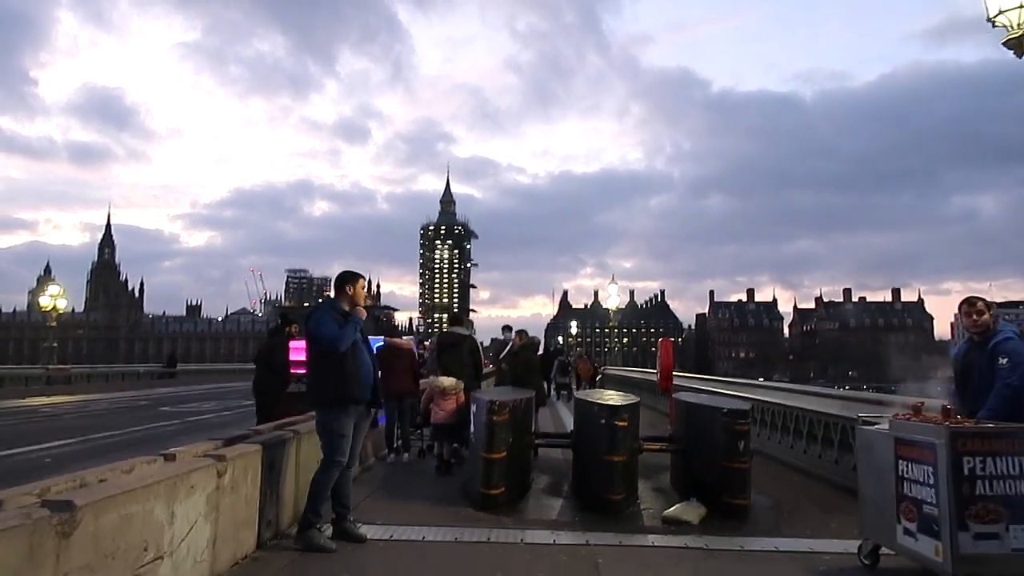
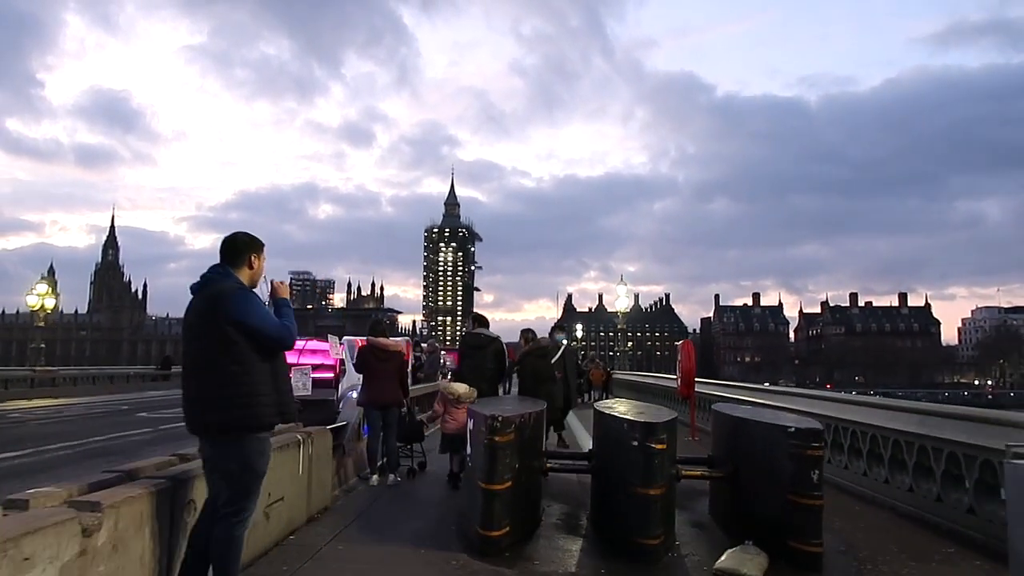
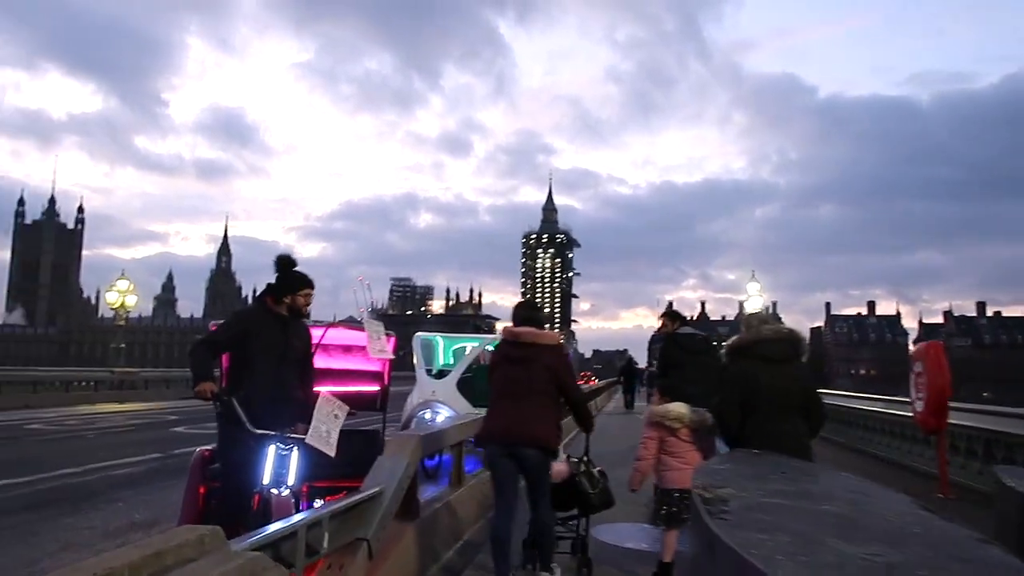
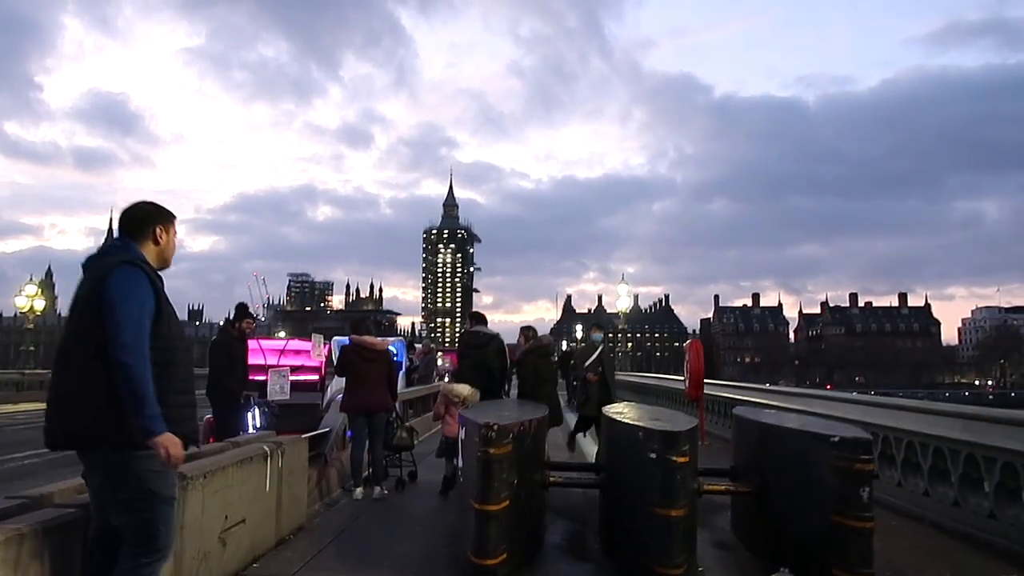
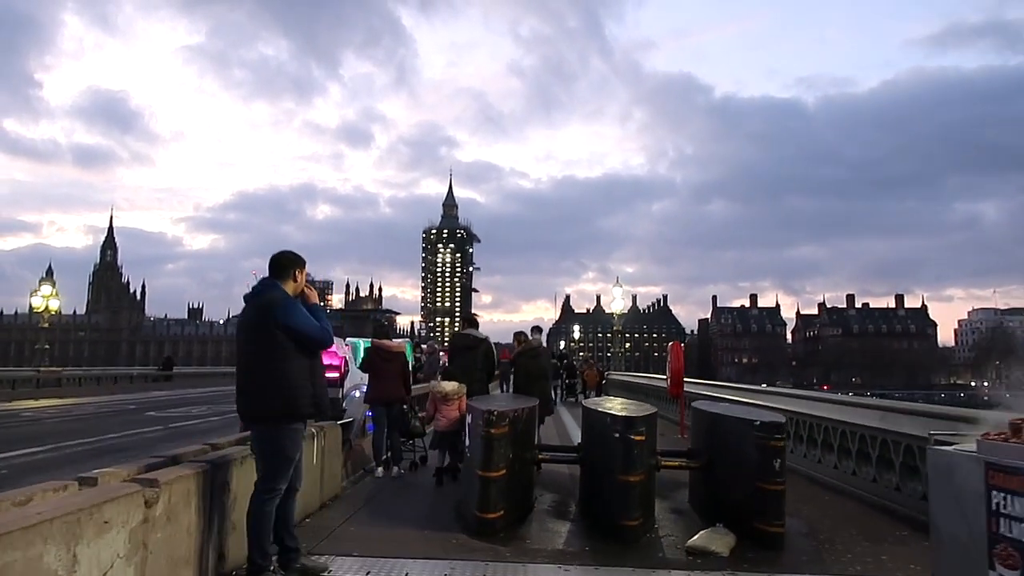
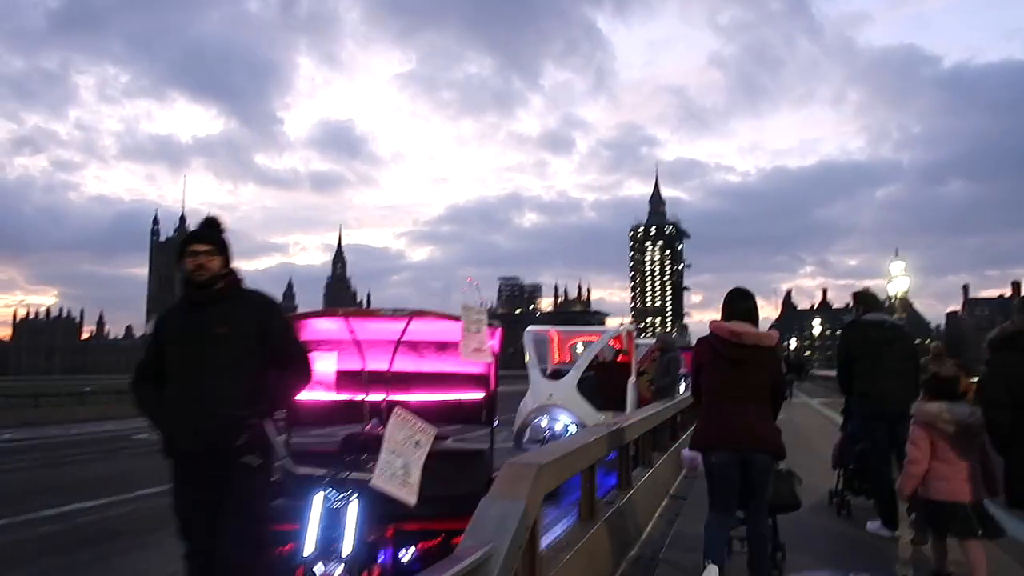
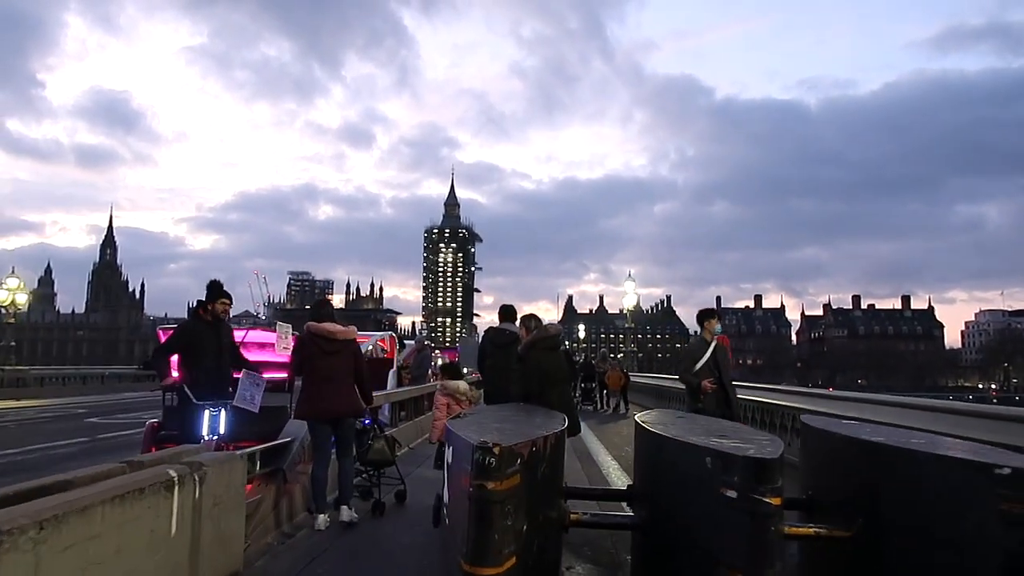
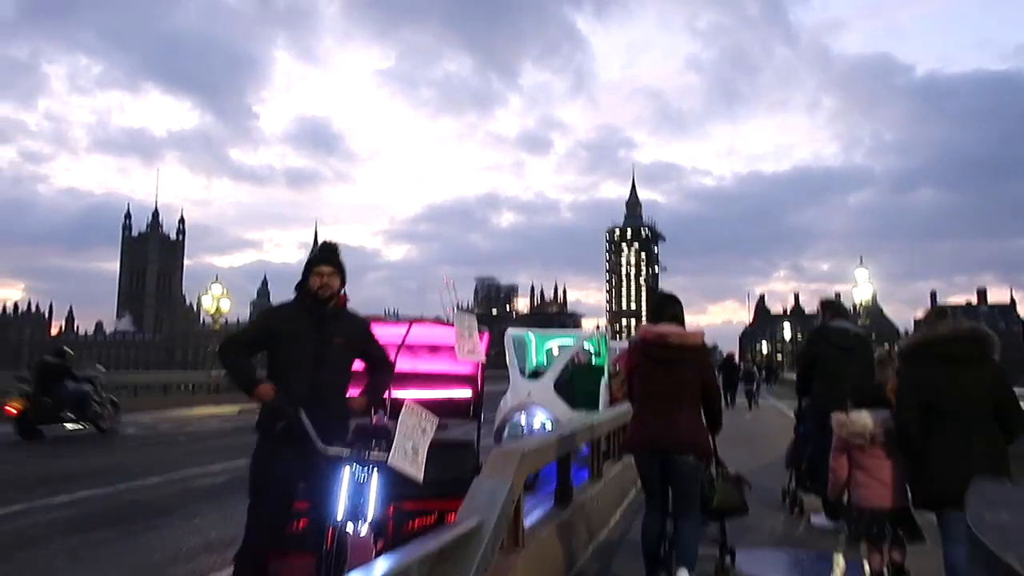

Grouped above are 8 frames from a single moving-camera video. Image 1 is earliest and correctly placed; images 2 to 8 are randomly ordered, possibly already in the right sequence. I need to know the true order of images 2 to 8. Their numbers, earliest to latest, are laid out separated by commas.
5, 2, 4, 7, 3, 8, 6
